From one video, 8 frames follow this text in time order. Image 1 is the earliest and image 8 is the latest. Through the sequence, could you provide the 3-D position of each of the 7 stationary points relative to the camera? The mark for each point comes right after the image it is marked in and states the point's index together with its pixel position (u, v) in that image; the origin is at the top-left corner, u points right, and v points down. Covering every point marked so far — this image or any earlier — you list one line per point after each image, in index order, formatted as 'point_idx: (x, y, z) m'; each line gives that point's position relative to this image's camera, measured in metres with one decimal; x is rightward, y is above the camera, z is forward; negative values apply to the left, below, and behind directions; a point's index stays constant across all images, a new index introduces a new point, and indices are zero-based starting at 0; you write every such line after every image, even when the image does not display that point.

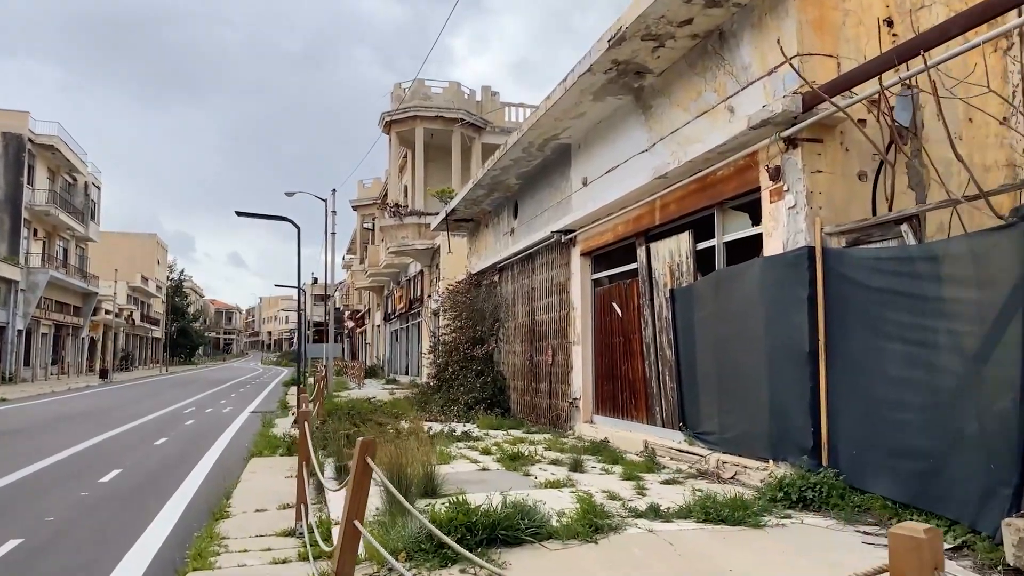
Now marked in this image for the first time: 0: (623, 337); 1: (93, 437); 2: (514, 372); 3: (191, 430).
0: (+1.6, -0.7, +11.3) m
1: (-8.5, -3.1, +16.3) m
2: (0.0, -1.7, +16.1) m
3: (-6.8, -3.0, +17.0) m
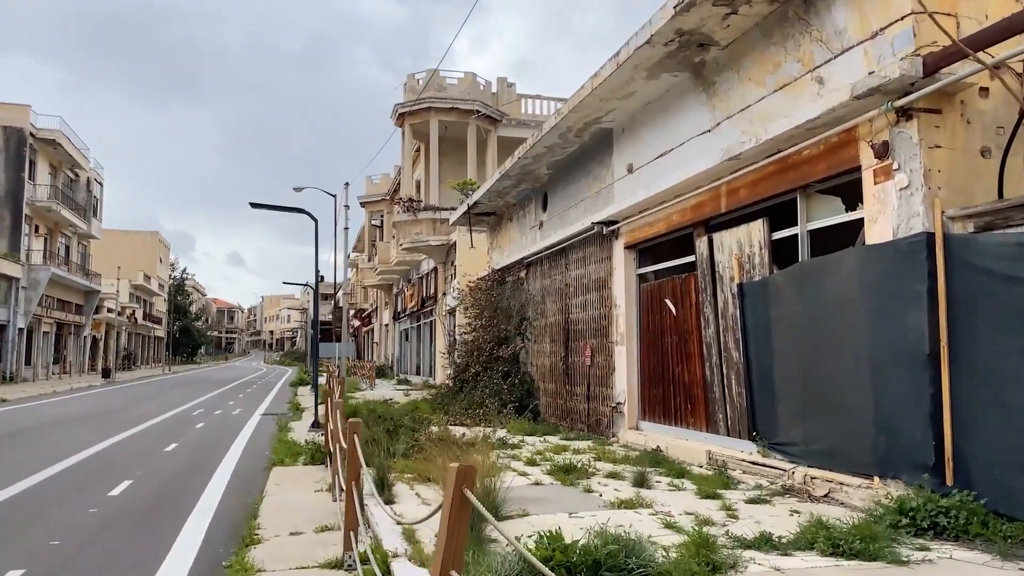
0: (+2.2, -0.6, +10.4) m
1: (-7.9, -3.0, +15.4) m
2: (+0.6, -1.7, +15.2) m
3: (-6.2, -2.9, +16.1) m
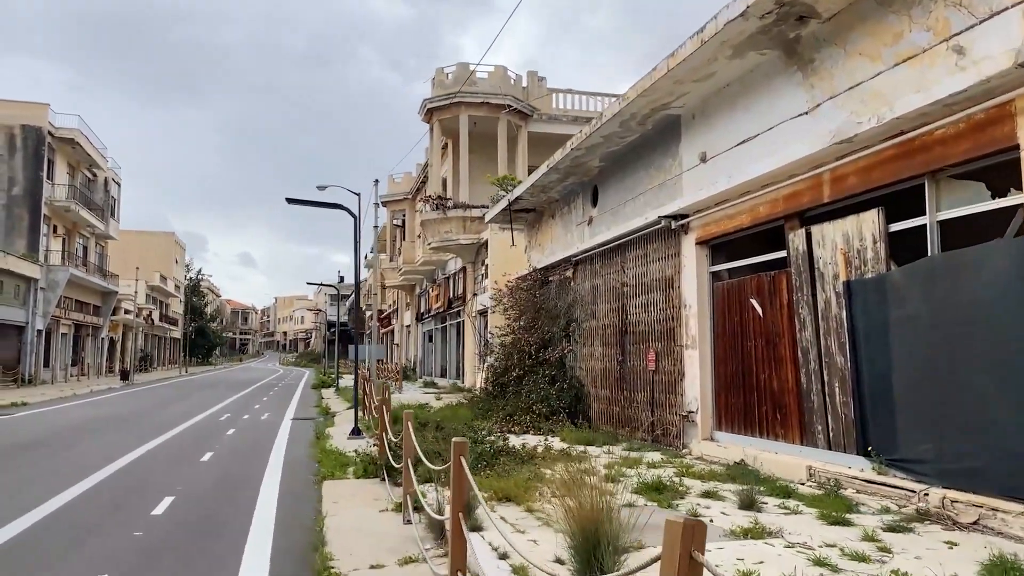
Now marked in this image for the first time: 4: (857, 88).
0: (+3.0, -0.6, +9.5) m
1: (-7.0, -3.0, +14.6) m
2: (+1.5, -1.6, +14.4) m
3: (-5.3, -2.9, +15.3) m
4: (+3.3, +1.9, +7.7) m
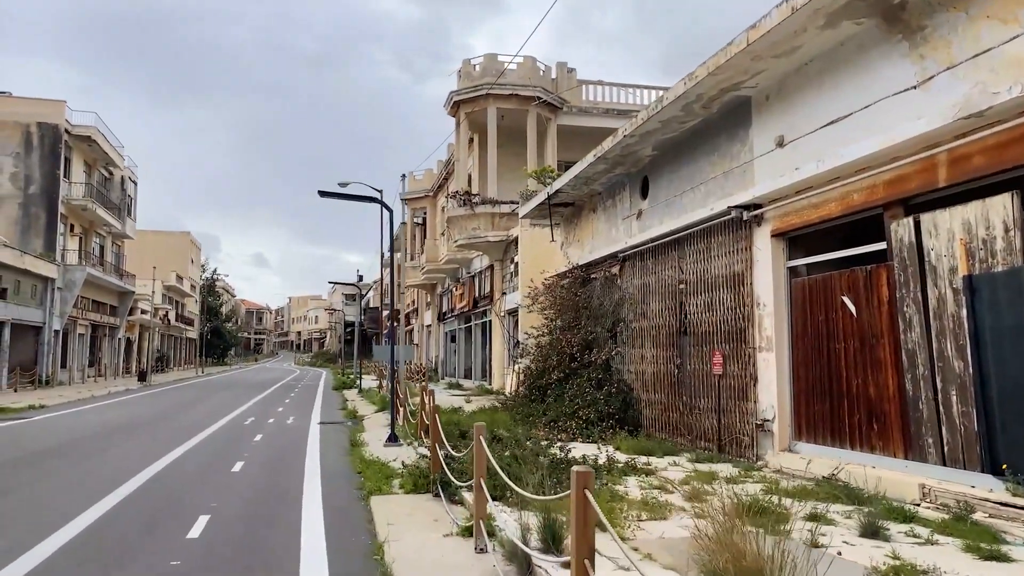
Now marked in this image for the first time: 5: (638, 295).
0: (+3.7, -0.6, +8.6) m
1: (-6.2, -3.0, +13.8) m
2: (+2.3, -1.6, +13.4) m
3: (-4.5, -2.9, +14.5) m
4: (+4.0, +2.0, +6.7) m
5: (+2.2, -0.1, +14.0) m
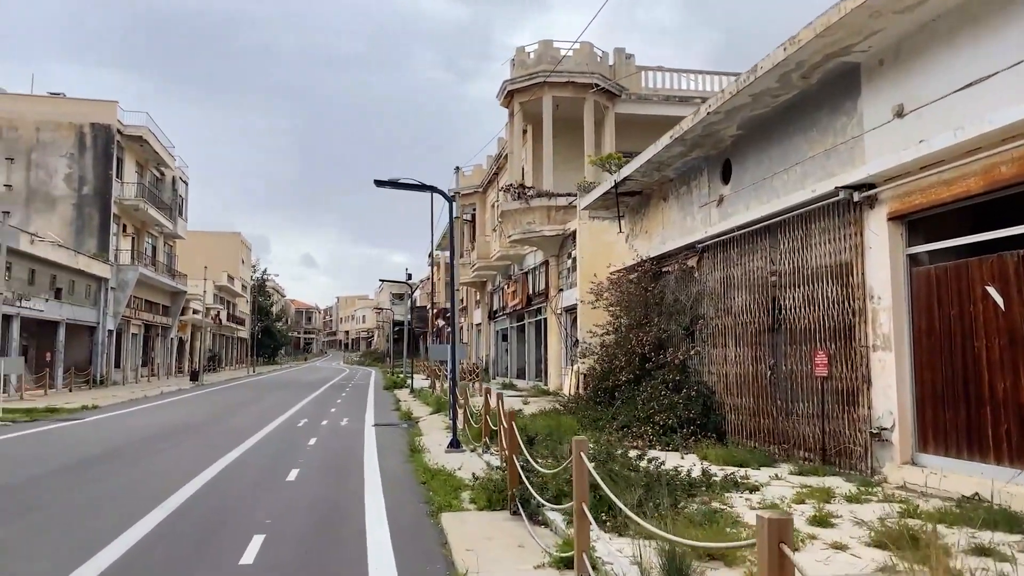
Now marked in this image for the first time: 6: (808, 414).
0: (+4.6, -0.5, +7.3) m
1: (-5.0, -2.9, +13.1) m
2: (+3.4, -1.5, +12.3) m
3: (-3.3, -2.8, +13.7) m
4: (+4.7, +2.1, +5.5) m
5: (+3.3, 0.0, +12.8) m
6: (+3.8, -1.6, +10.2) m
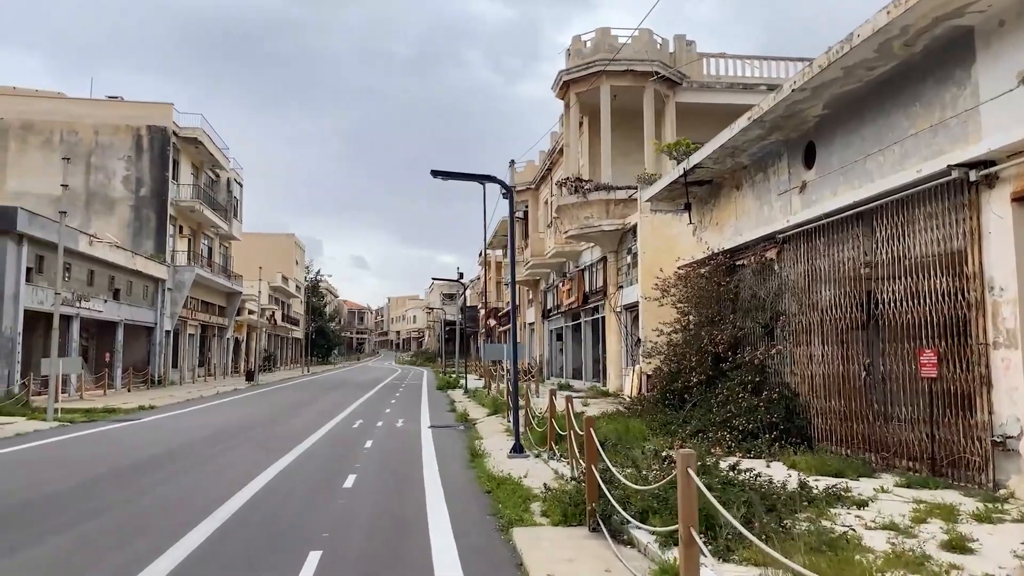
0: (+5.2, -0.4, +6.3) m
1: (-4.0, -2.9, +12.7) m
2: (+4.3, -1.4, +11.3) m
3: (-2.2, -2.8, +13.1) m
4: (+5.2, +2.2, +4.4) m
5: (+4.3, +0.1, +11.8) m
6: (+4.6, -1.5, +9.2) m
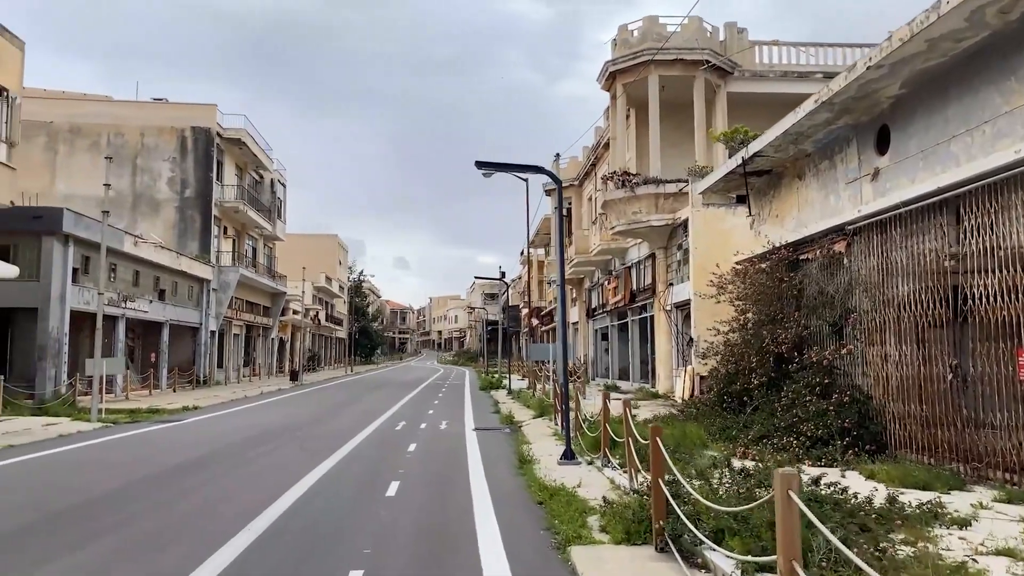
0: (+5.6, -0.3, +5.4) m
1: (-3.2, -2.8, +12.2) m
2: (+5.0, -1.3, +10.4) m
3: (-1.4, -2.7, +12.6) m
4: (+5.5, +2.2, +3.5) m
5: (+5.0, +0.1, +10.9) m
6: (+5.2, -1.4, +8.4) m
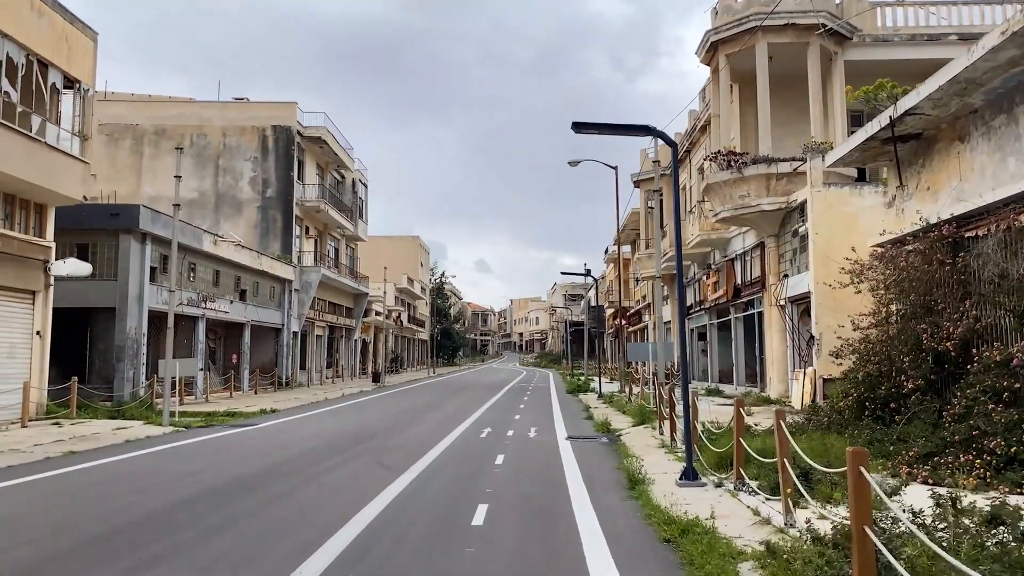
0: (+6.3, -0.1, +3.0) m
1: (-1.8, -2.7, +10.7) m
2: (+6.2, -1.1, +8.1) m
3: (0.0, -2.6, +10.9) m
4: (+6.0, +2.5, +1.2) m
5: (+6.2, +0.4, +8.6) m
6: (+6.1, -1.2, +6.0) m
